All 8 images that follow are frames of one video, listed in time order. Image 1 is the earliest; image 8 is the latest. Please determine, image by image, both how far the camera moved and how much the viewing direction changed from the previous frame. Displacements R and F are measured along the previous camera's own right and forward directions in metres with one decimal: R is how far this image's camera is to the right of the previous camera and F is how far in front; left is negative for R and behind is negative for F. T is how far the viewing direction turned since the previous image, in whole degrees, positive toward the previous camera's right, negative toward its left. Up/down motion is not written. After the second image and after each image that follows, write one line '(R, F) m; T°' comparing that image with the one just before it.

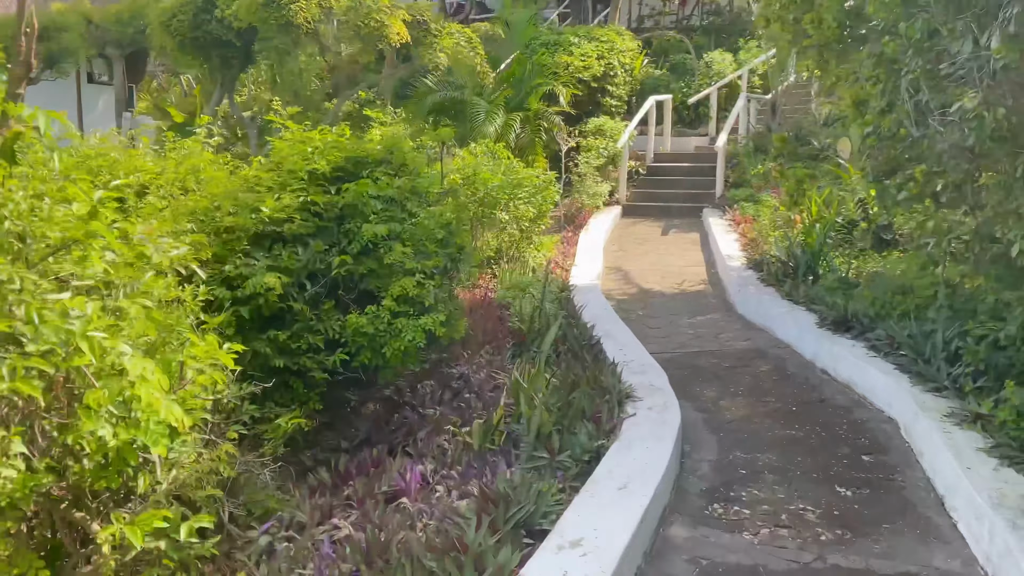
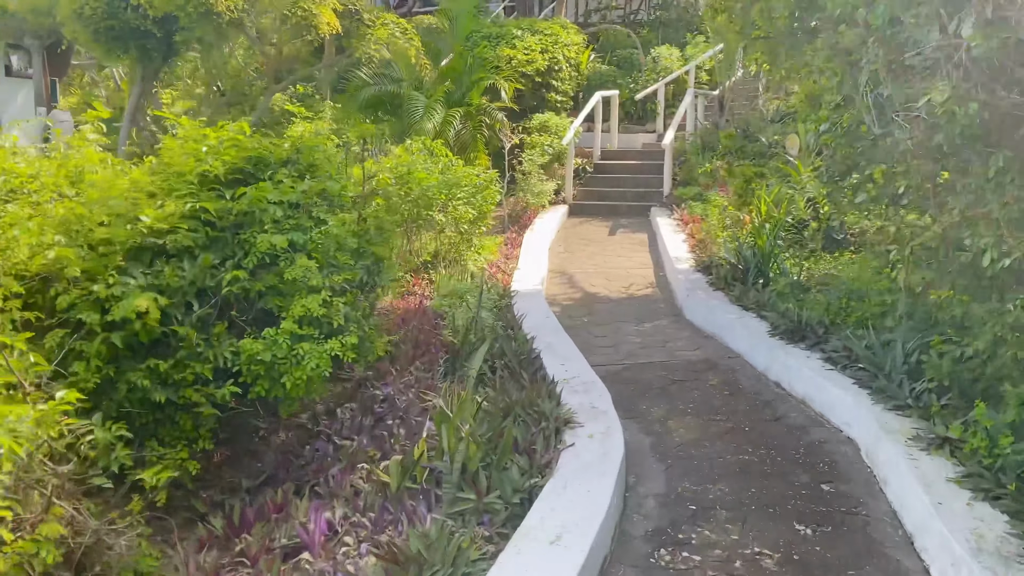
(+0.1, +0.4) m; +3°
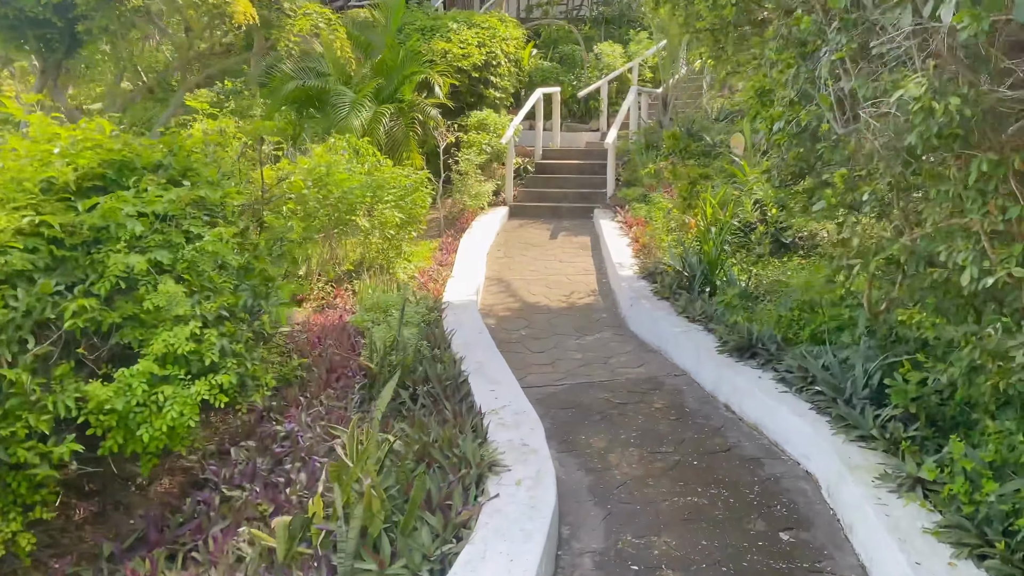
(+0.1, +0.5) m; +4°
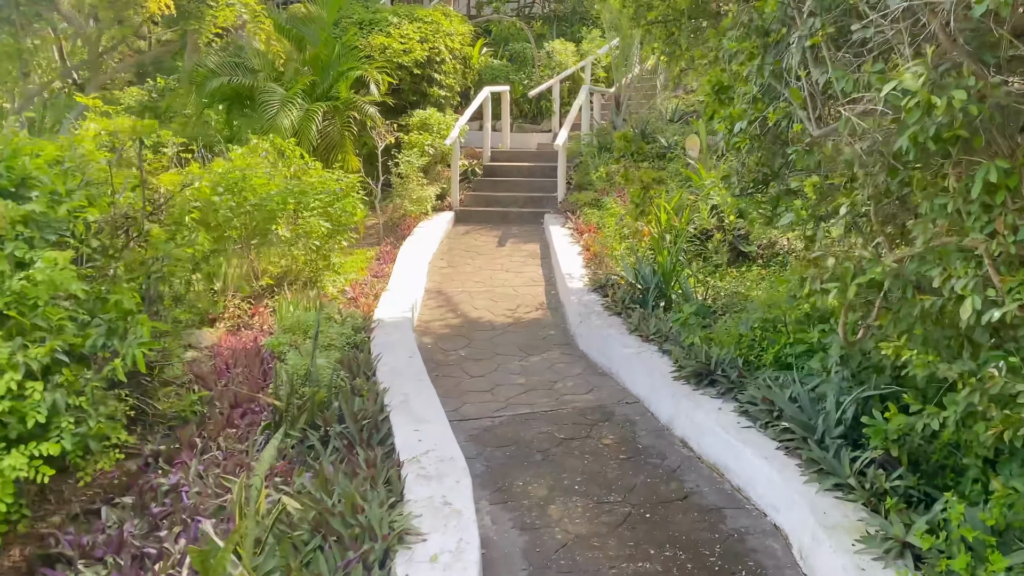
(+0.1, +0.5) m; +3°
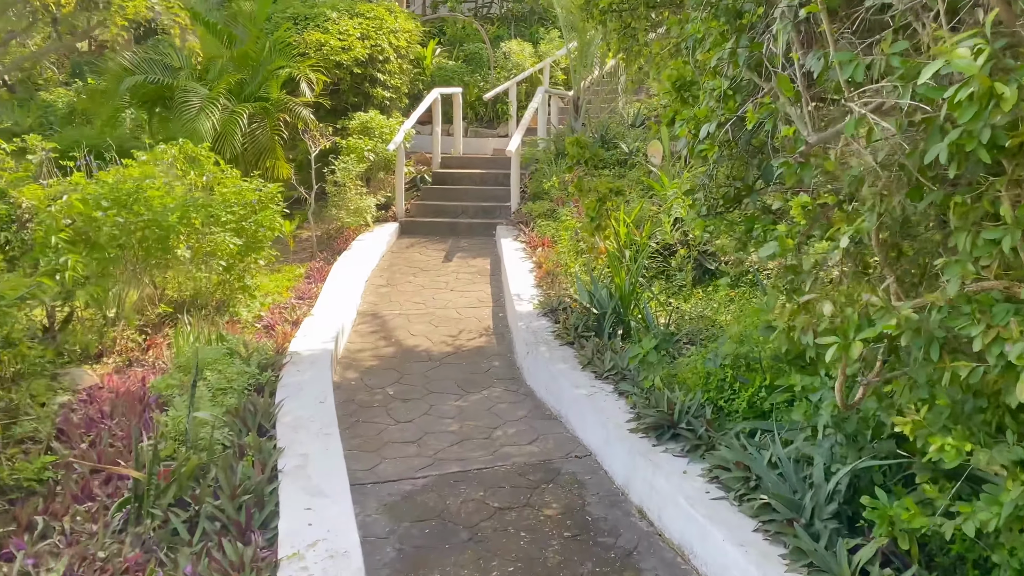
(+0.2, +0.7) m; +2°
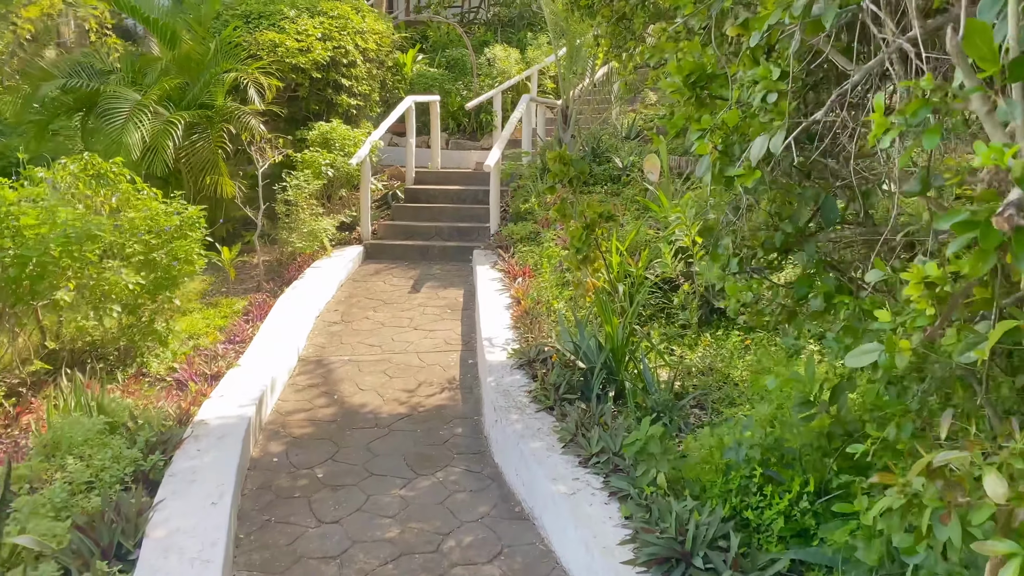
(+0.1, +1.0) m; 0°
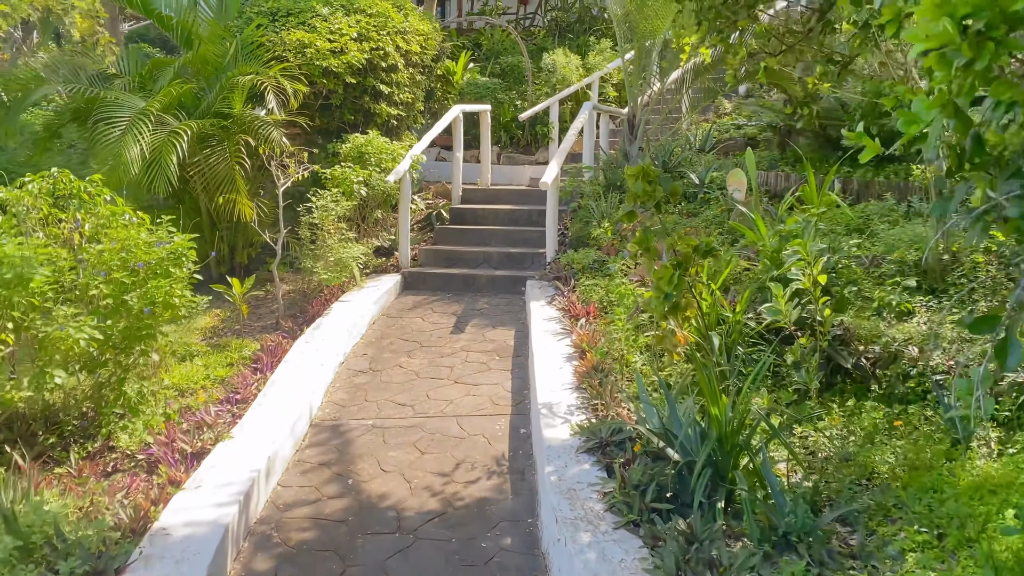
(-0.1, +1.1) m; -4°
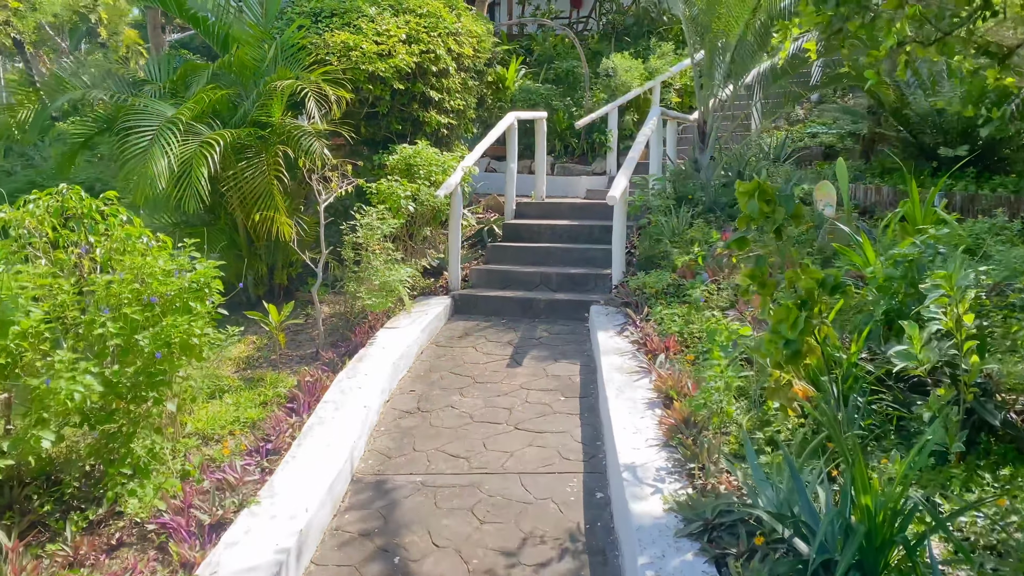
(-0.1, +0.6) m; -3°
